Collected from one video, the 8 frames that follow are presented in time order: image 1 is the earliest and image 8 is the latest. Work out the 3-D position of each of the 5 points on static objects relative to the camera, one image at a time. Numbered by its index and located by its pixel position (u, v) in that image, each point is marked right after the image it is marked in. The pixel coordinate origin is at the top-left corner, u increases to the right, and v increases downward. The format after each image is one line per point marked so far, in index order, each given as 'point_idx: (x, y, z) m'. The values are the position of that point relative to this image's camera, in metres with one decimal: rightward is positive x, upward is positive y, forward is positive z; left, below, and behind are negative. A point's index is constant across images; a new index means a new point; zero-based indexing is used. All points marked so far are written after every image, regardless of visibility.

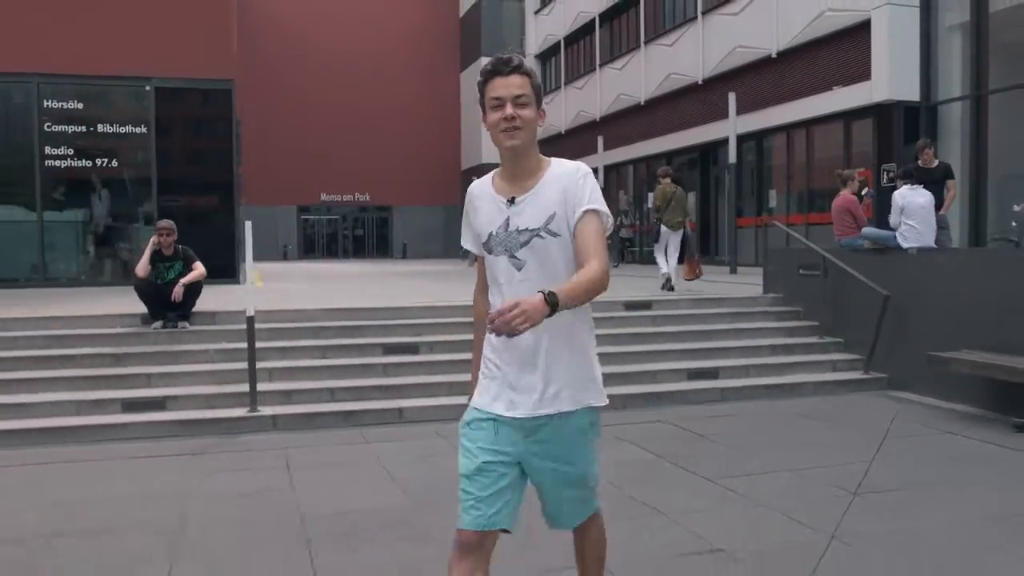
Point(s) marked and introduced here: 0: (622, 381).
0: (+1.0, -0.8, +8.5) m
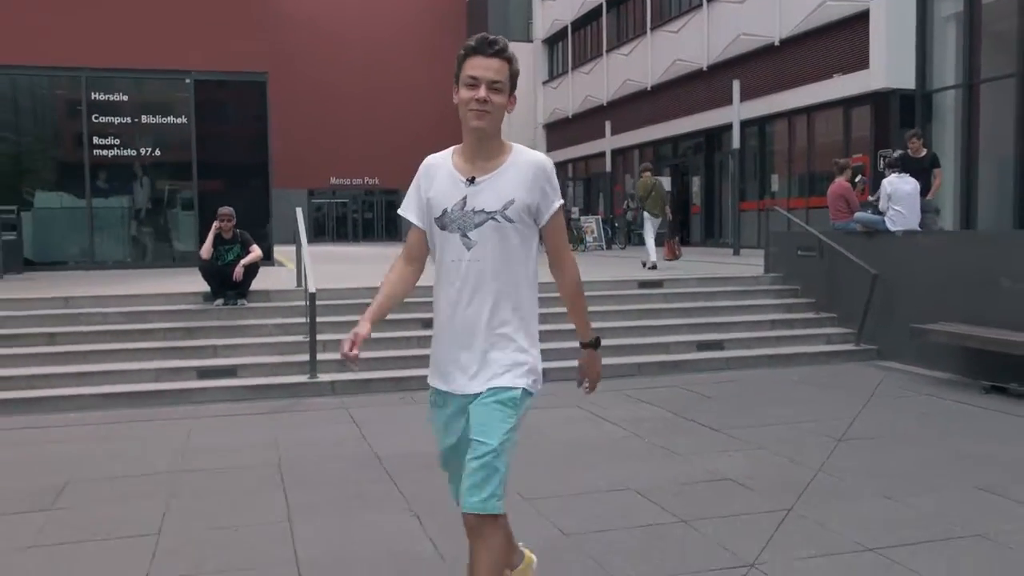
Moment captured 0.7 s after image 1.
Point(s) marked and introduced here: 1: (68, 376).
0: (+1.3, -0.6, +9.4) m
1: (-3.9, -0.8, +8.0) m
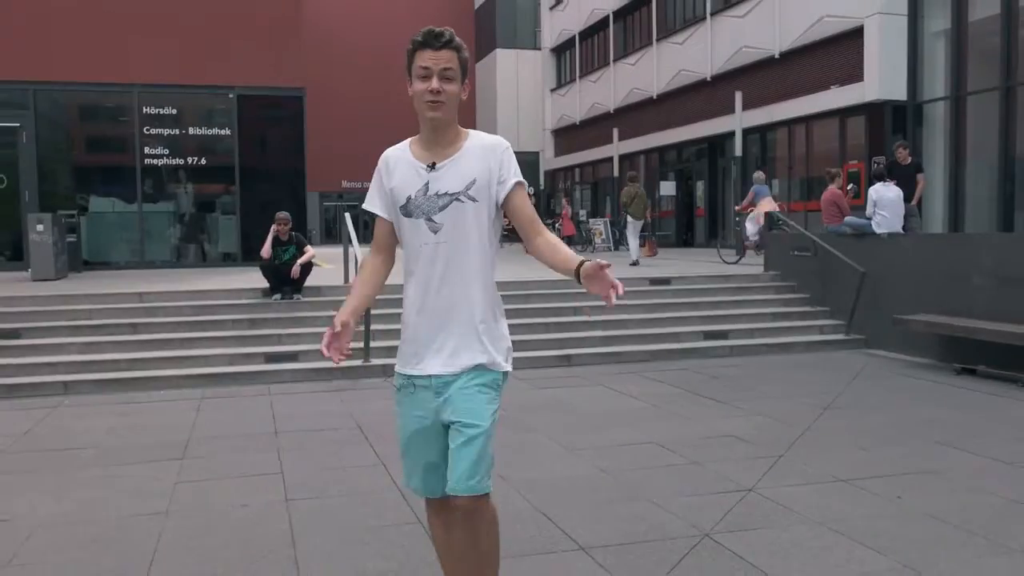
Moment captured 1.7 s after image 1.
0: (+1.6, -0.6, +10.6) m
1: (-3.6, -0.7, +9.2) m
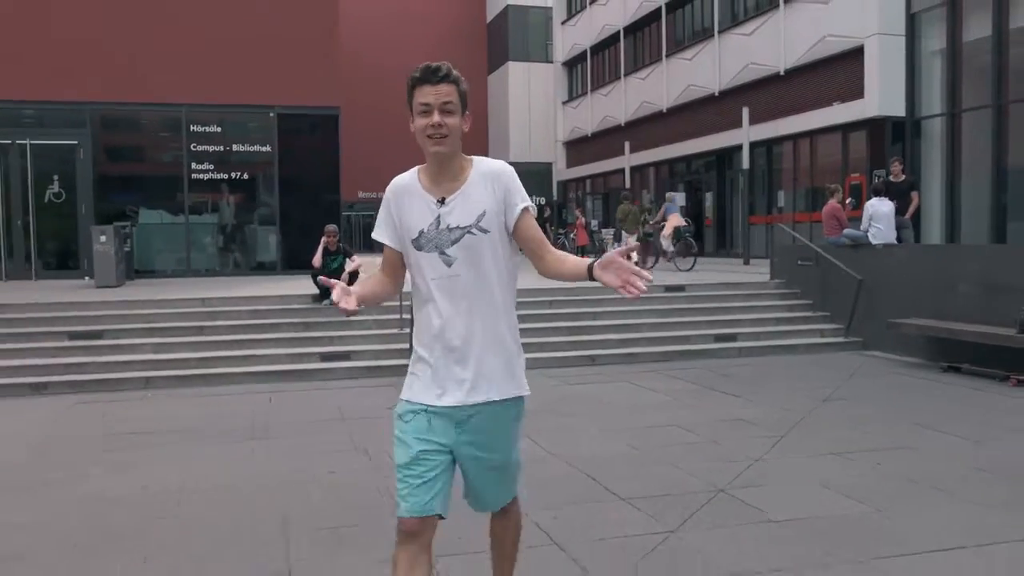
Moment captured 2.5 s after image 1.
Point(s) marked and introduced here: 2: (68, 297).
0: (+2.0, -0.7, +11.6) m
1: (-3.2, -0.8, +10.3) m
2: (-6.0, -0.1, +12.5) m
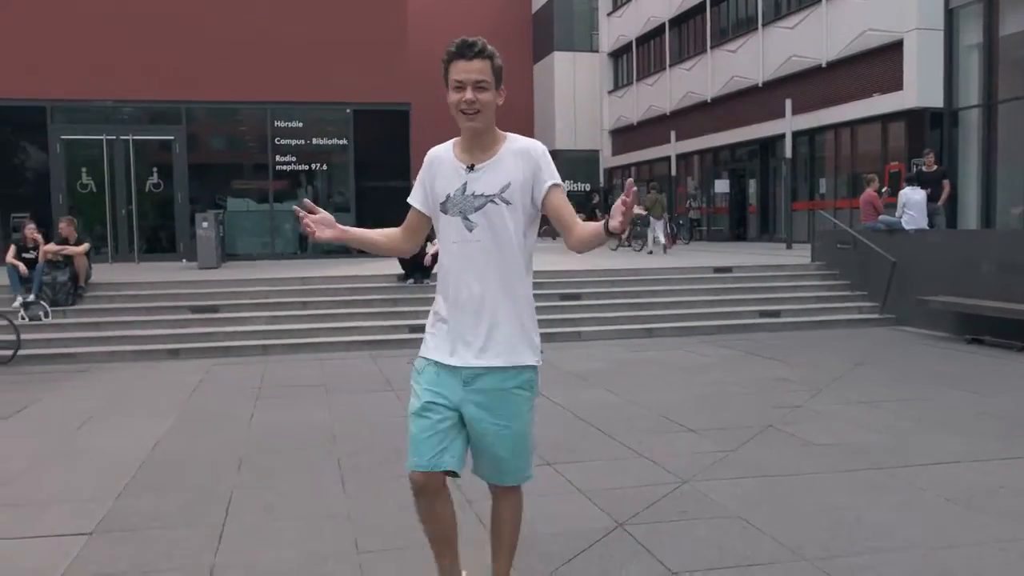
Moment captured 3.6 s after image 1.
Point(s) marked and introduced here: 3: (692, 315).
0: (+2.9, -0.4, +12.9) m
1: (-2.4, -0.5, +11.7) m
2: (-5.1, +0.2, +14.0) m
3: (+2.5, -0.4, +12.8) m
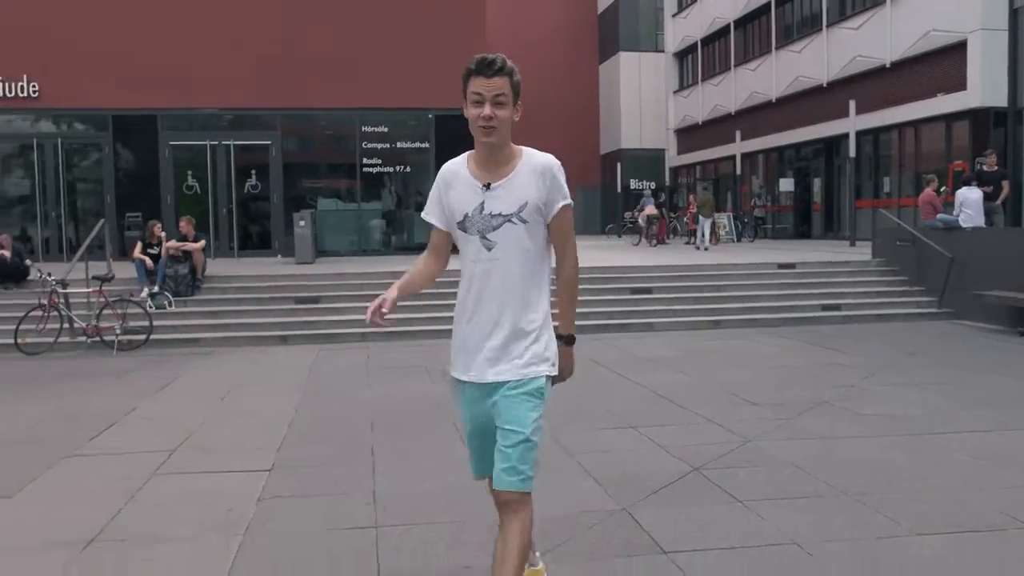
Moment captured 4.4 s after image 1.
0: (+4.0, -0.3, +13.7) m
1: (-1.3, -0.4, +12.9) m
2: (-3.8, +0.3, +15.4) m
3: (+3.6, -0.3, +13.6) m
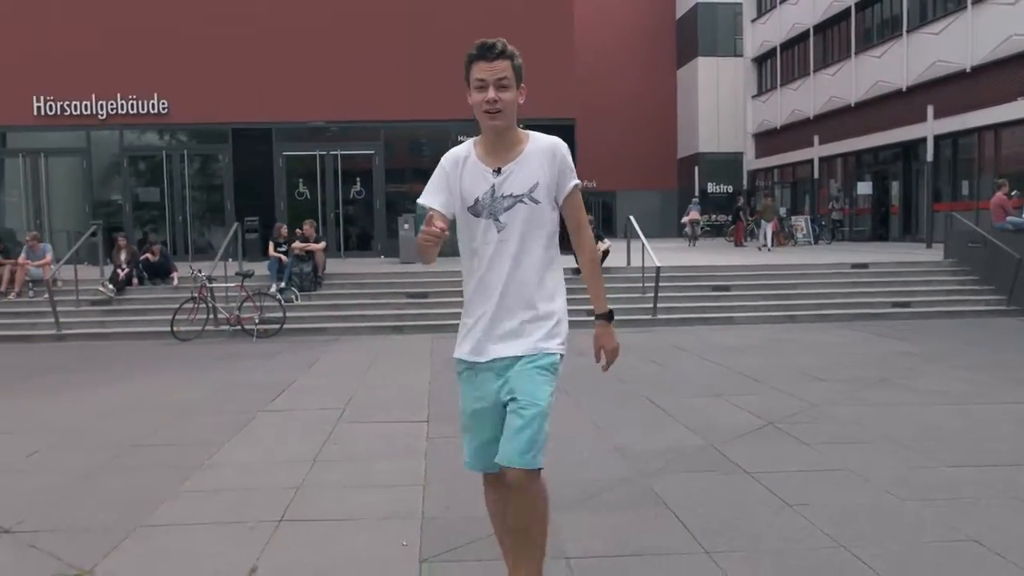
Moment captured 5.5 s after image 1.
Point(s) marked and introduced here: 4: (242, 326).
0: (+5.4, -0.3, +14.6) m
1: (+0.1, -0.4, +14.3) m
2: (-2.2, +0.3, +16.9) m
3: (+5.1, -0.3, +14.6) m
4: (-4.0, -0.6, +13.5) m
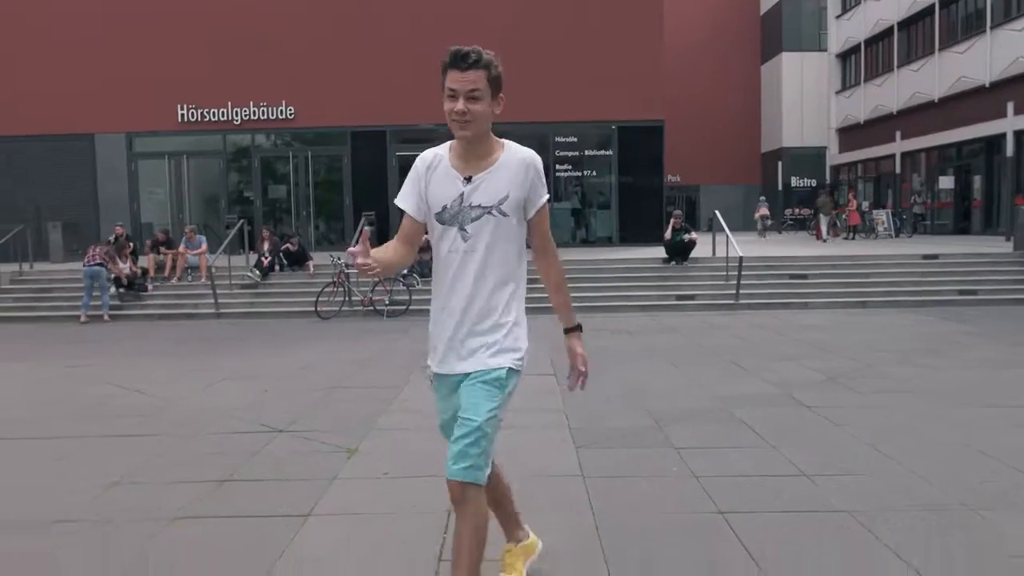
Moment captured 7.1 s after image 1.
0: (+7.1, -0.1, +15.9) m
1: (+1.7, -0.2, +16.0) m
2: (-0.3, +0.6, +18.9) m
3: (+6.7, -0.1, +15.9) m
4: (-2.3, -0.3, +15.6) m
